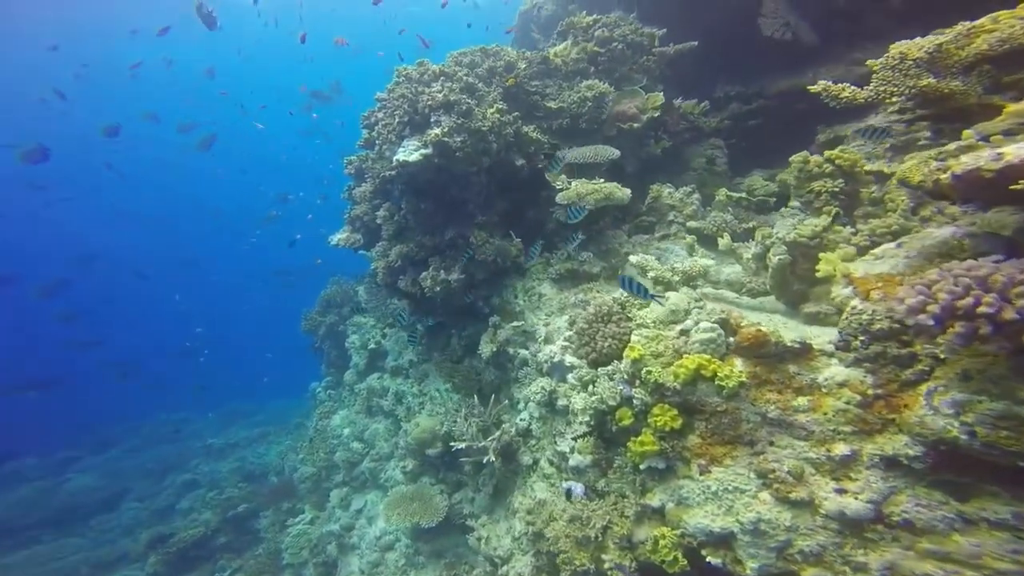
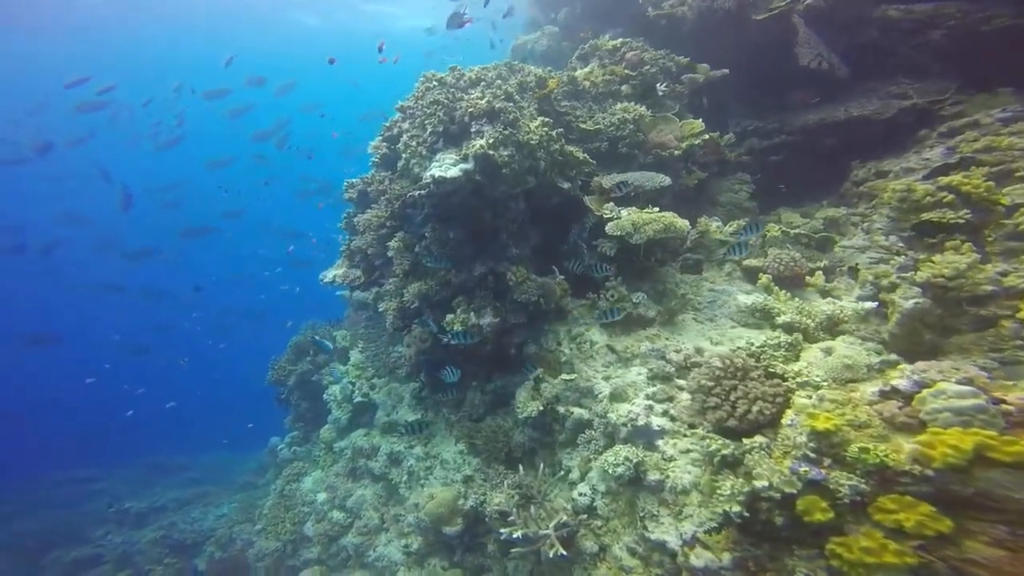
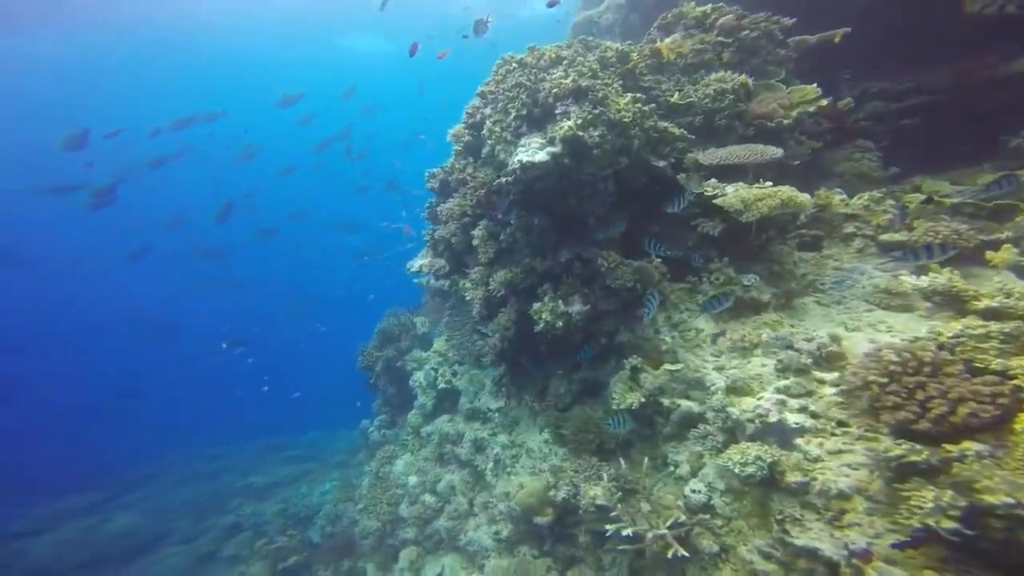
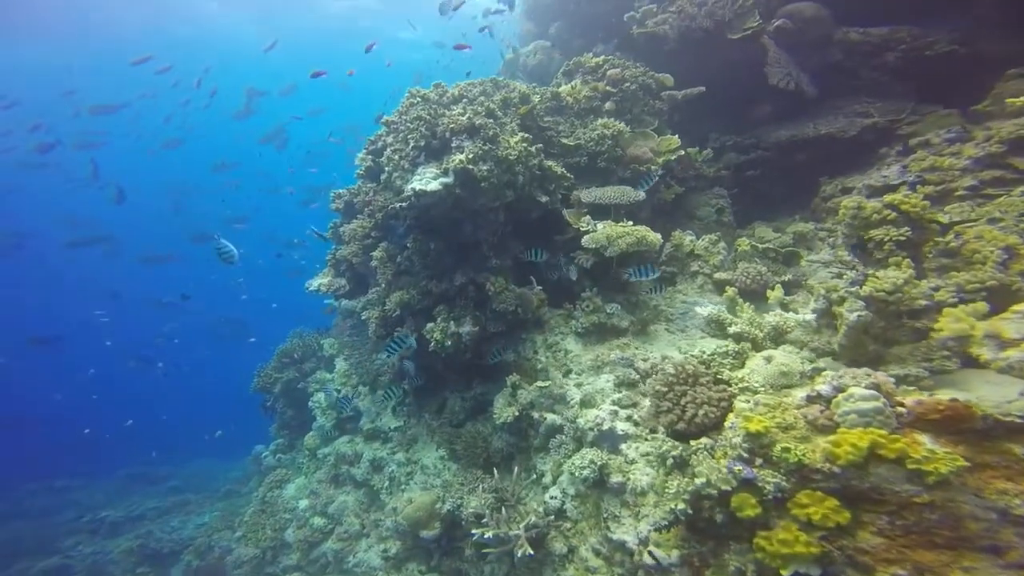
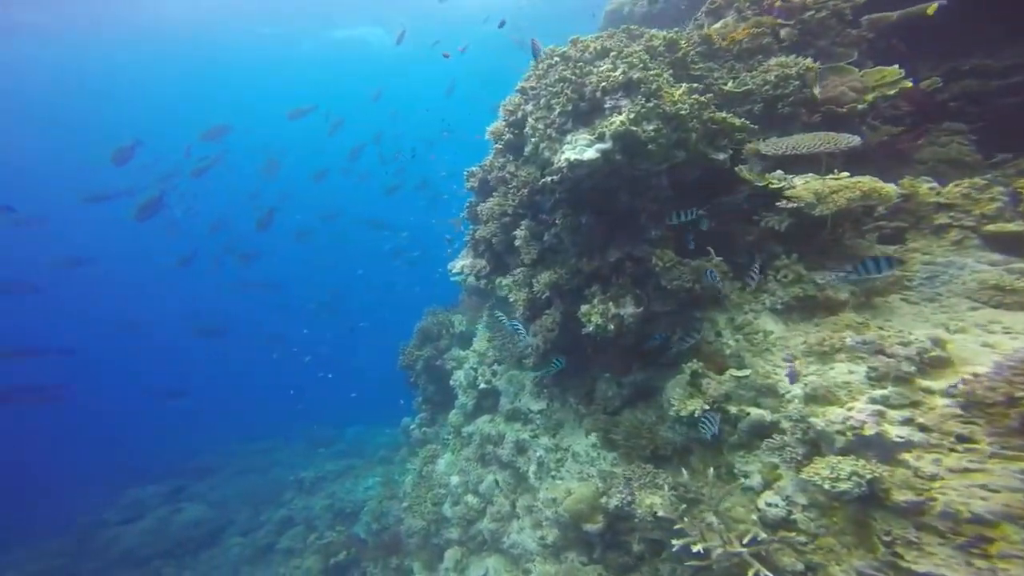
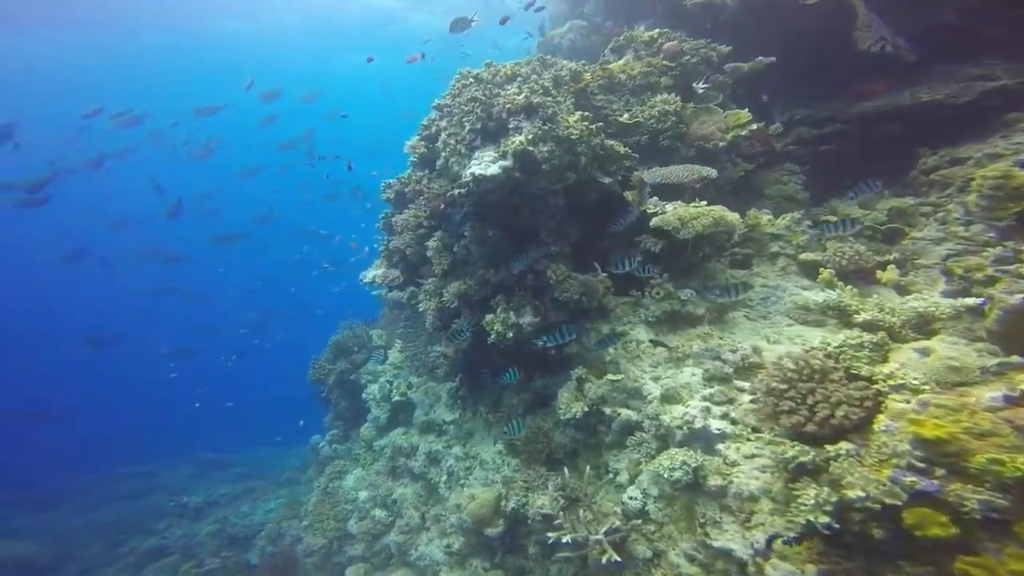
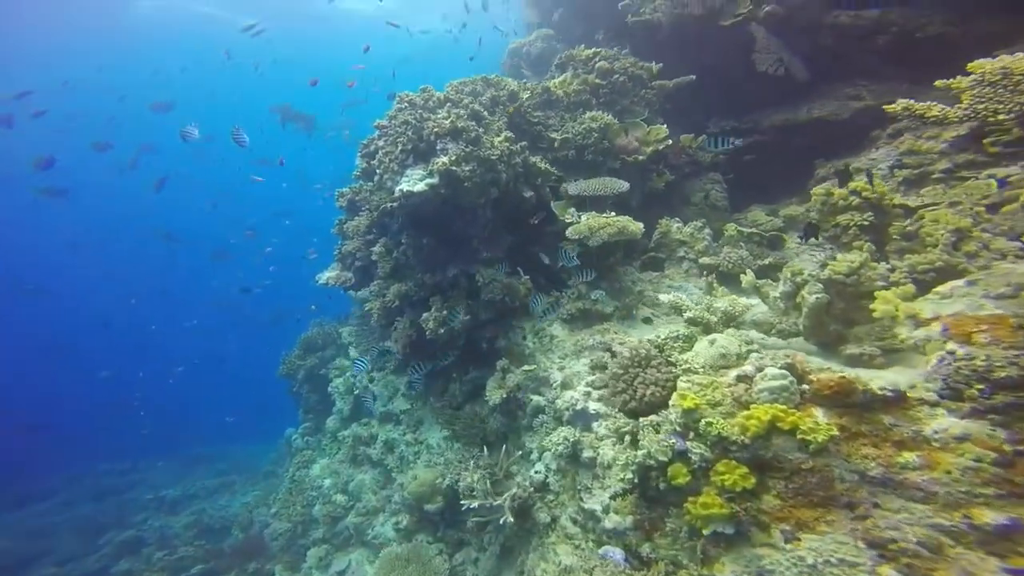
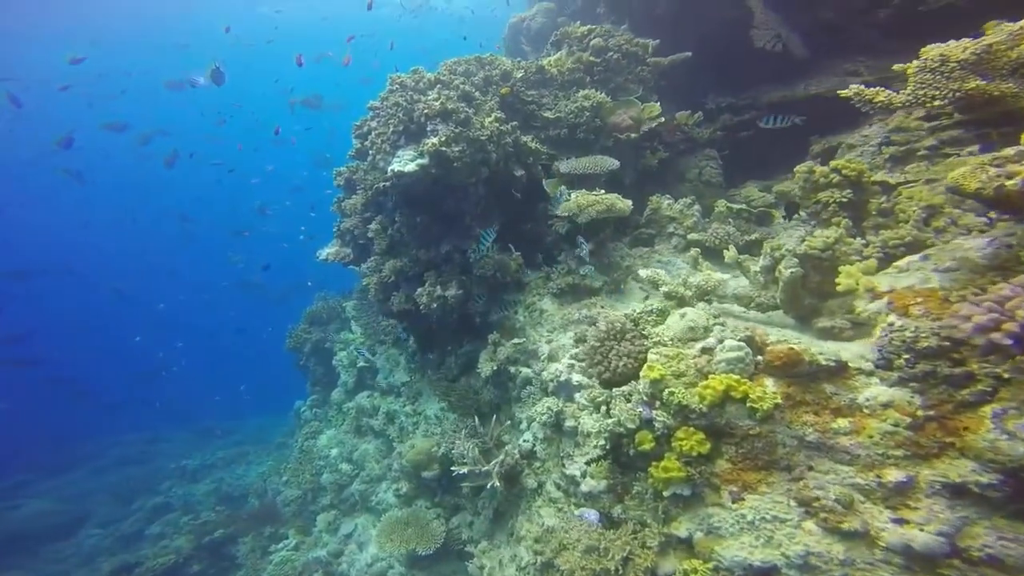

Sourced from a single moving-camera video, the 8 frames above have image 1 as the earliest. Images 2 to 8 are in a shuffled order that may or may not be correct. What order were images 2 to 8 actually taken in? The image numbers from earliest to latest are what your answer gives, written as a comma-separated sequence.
8, 7, 4, 2, 6, 3, 5
